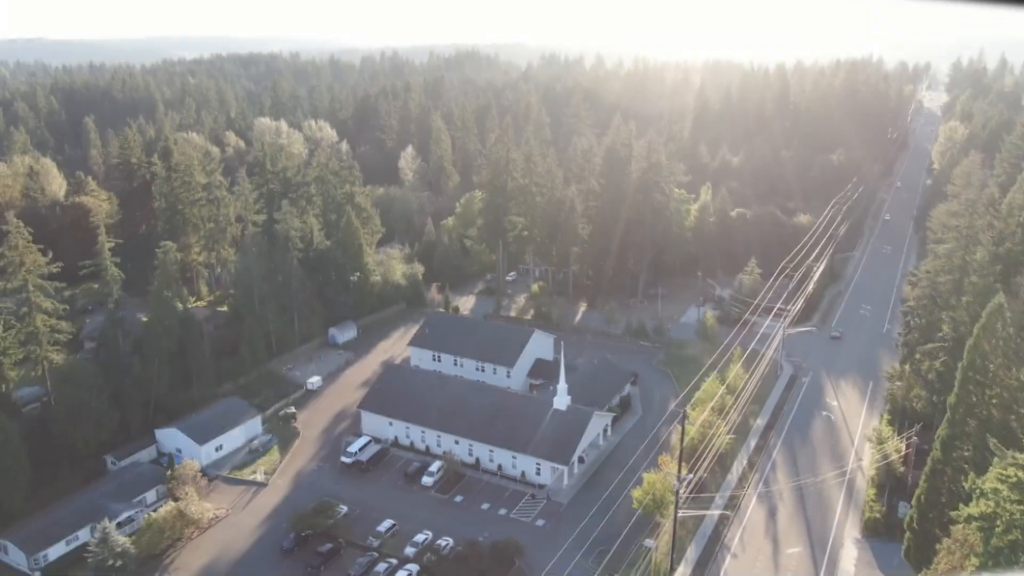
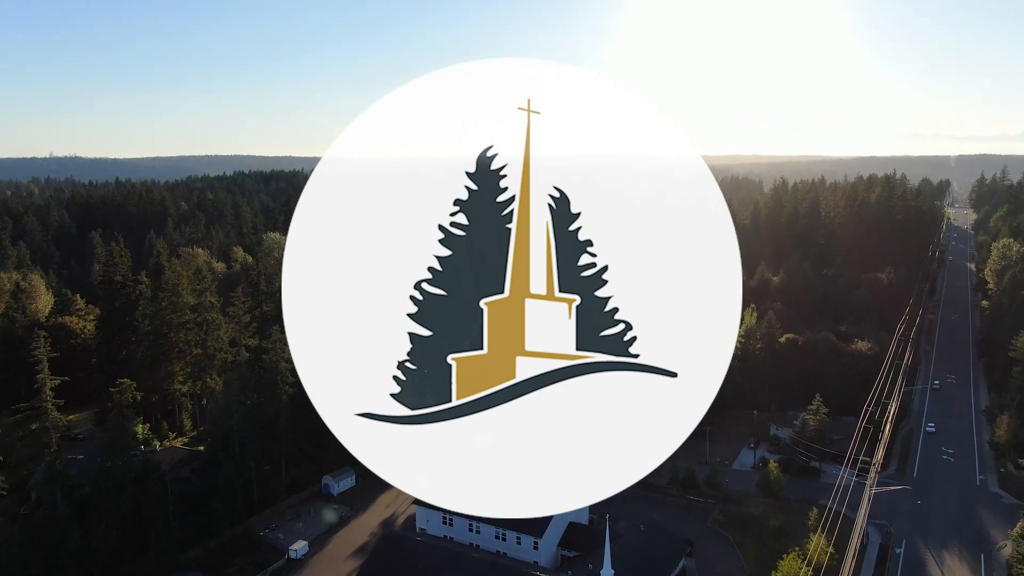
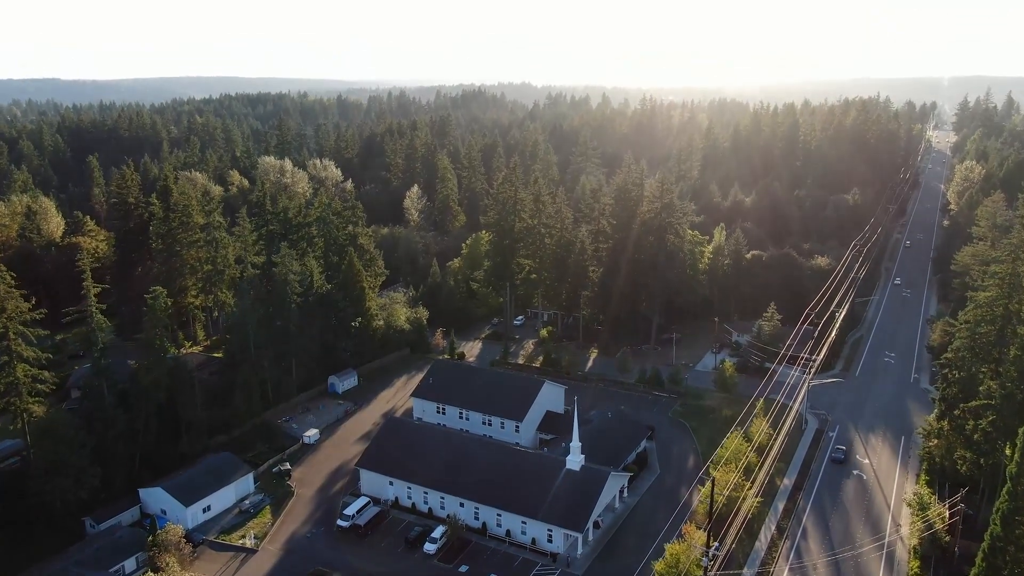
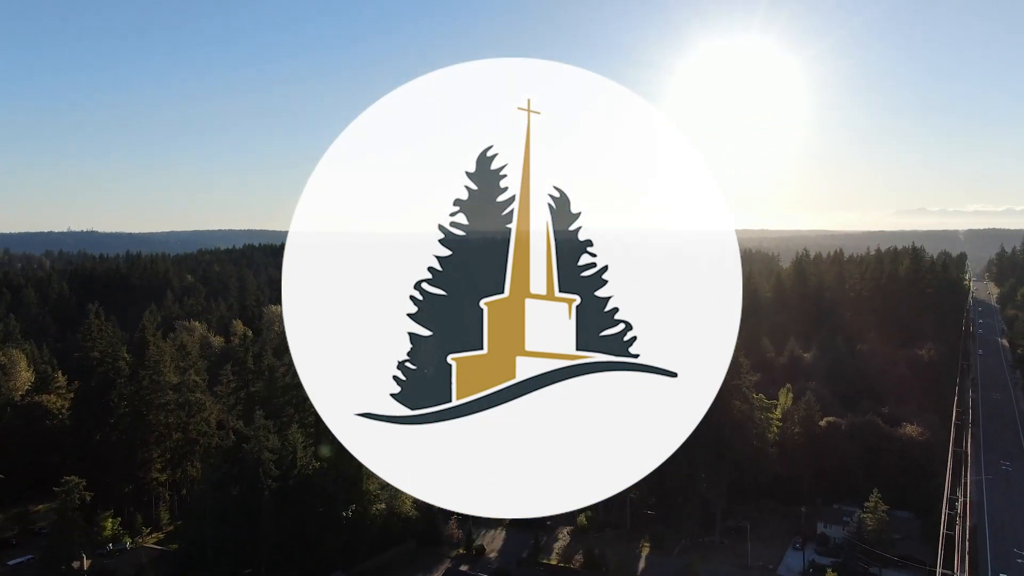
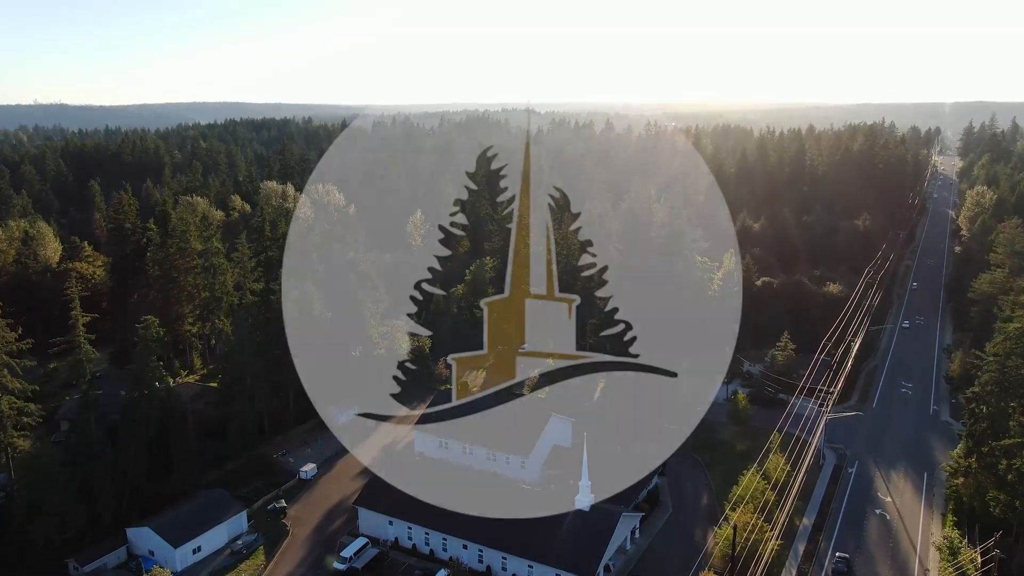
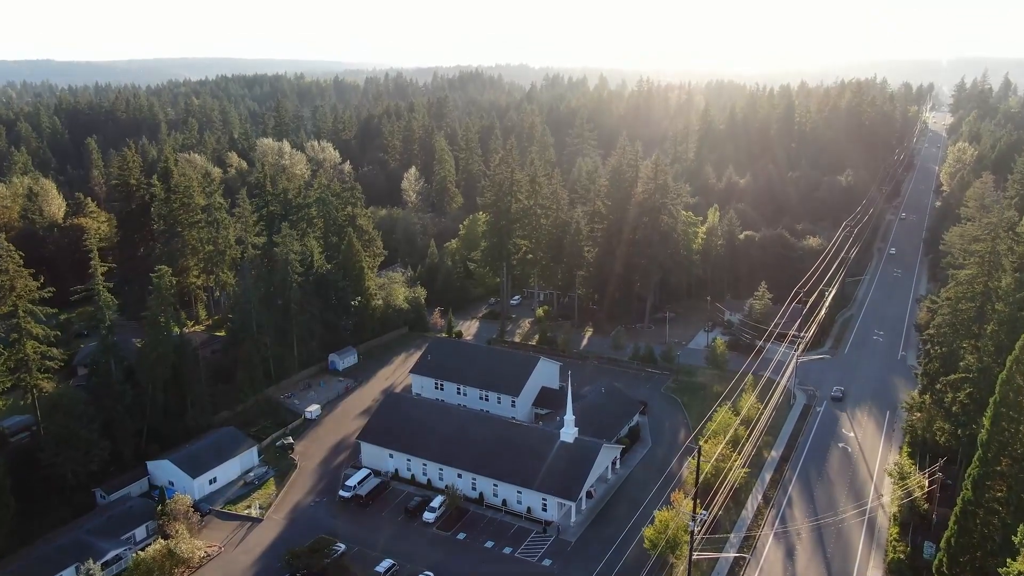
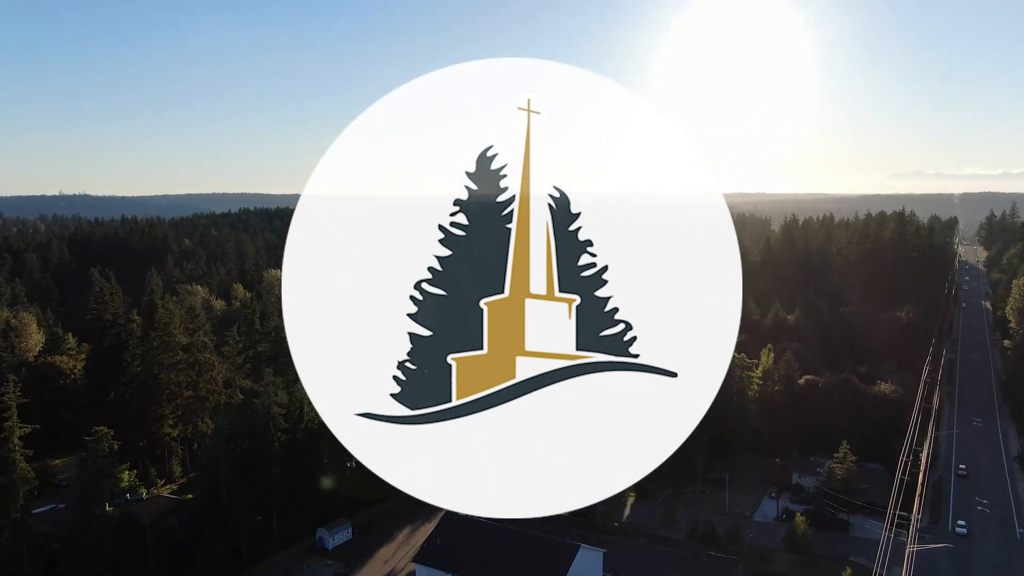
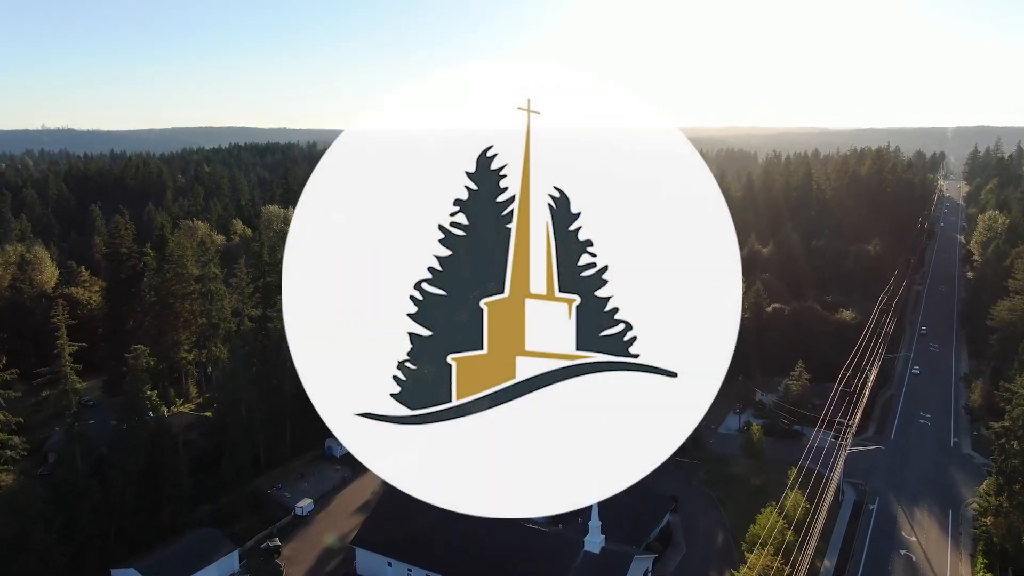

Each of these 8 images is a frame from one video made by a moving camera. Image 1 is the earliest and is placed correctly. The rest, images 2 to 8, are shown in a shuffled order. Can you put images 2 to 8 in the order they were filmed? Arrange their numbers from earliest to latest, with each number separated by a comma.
6, 3, 5, 8, 2, 7, 4
